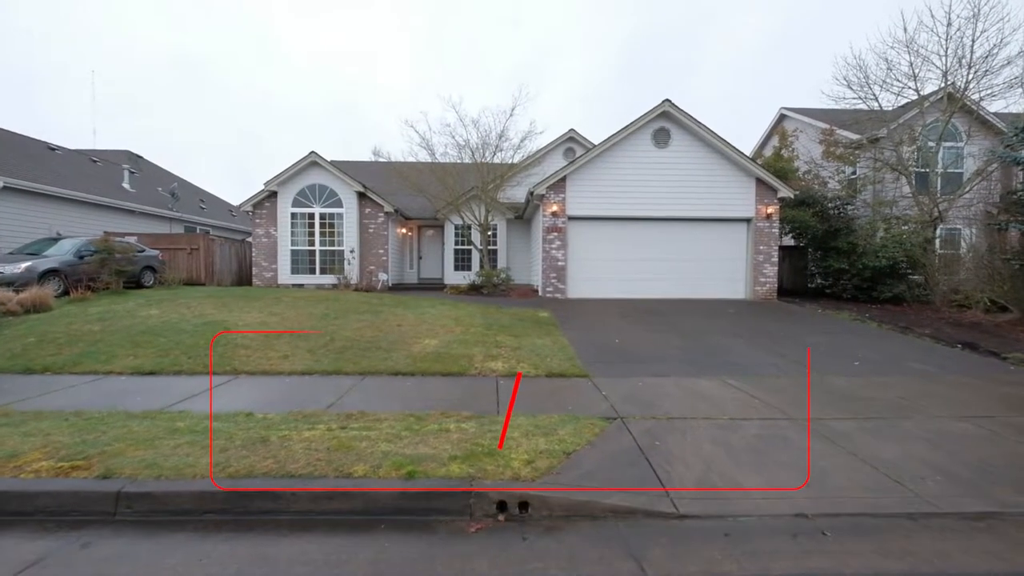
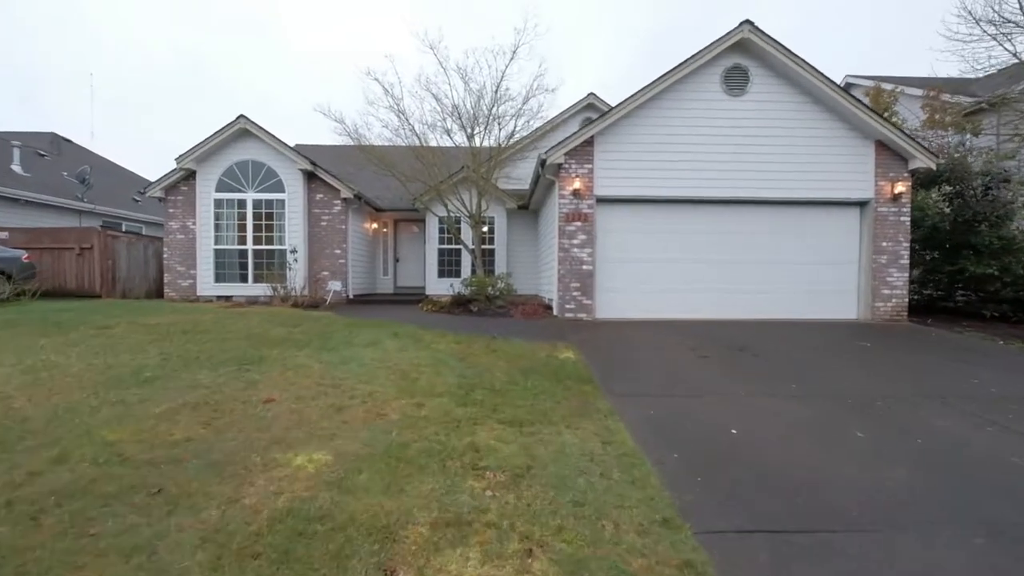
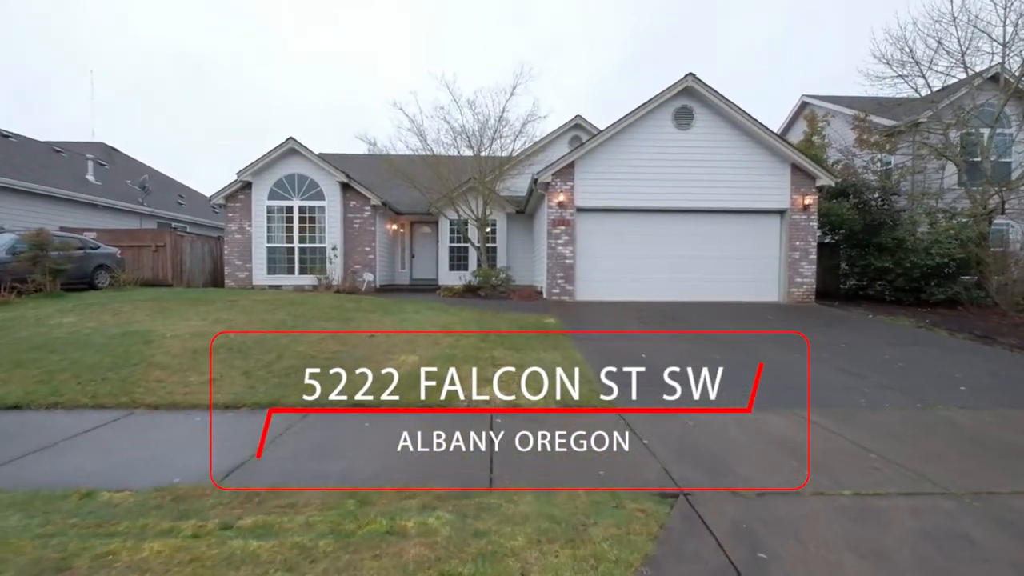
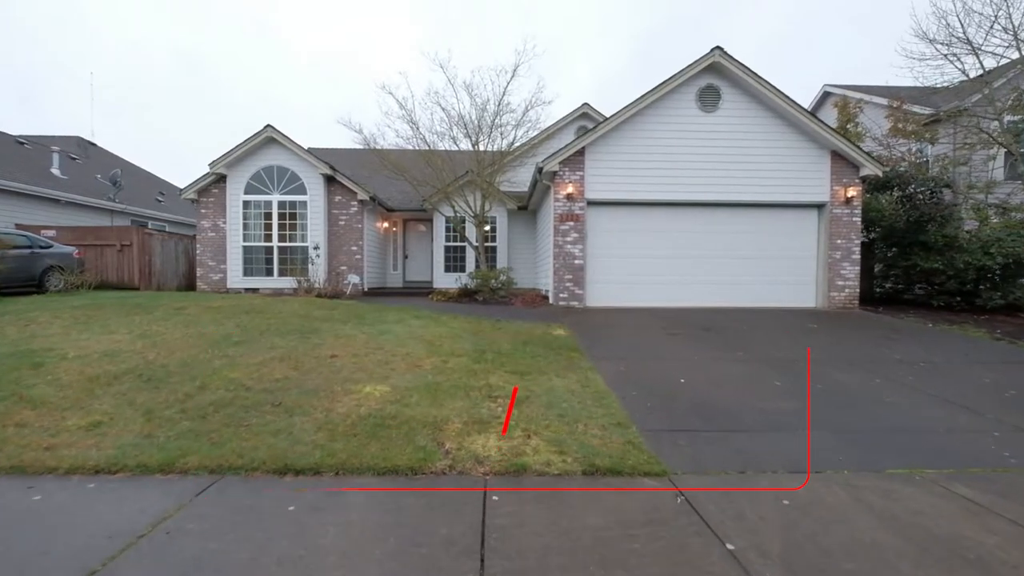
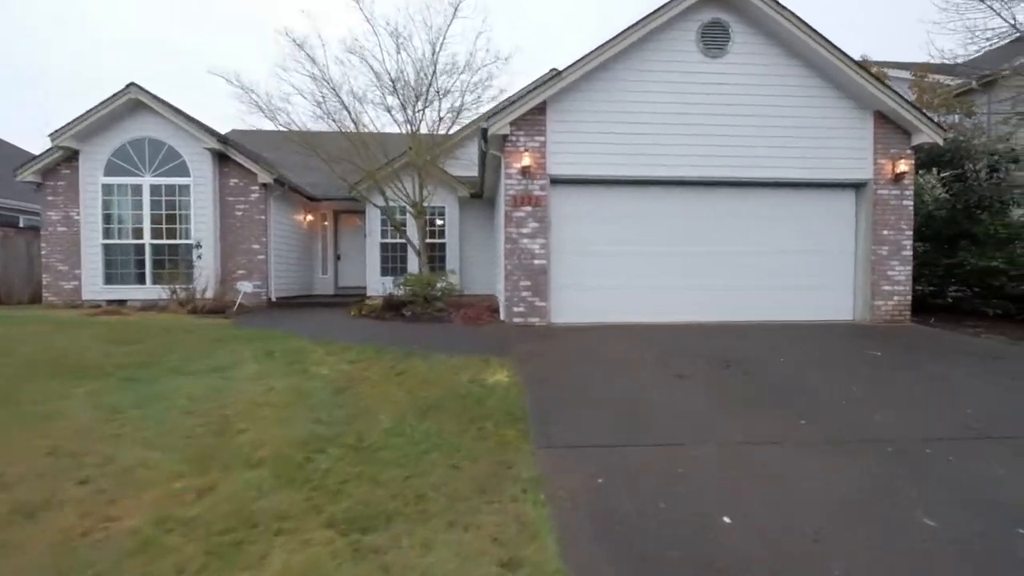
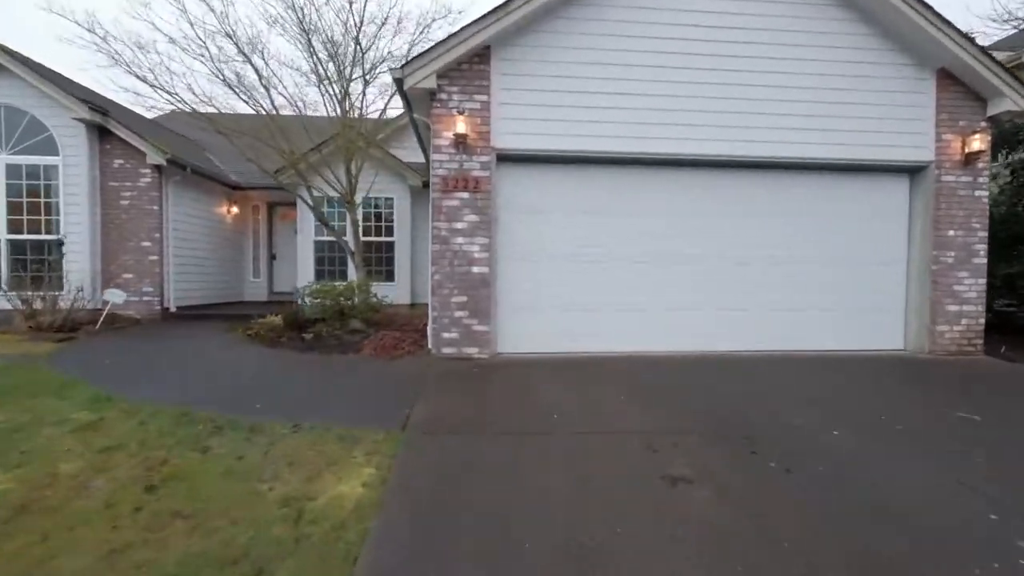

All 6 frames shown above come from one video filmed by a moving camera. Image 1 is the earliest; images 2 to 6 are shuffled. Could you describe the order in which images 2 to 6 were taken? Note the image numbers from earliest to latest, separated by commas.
3, 4, 2, 5, 6
